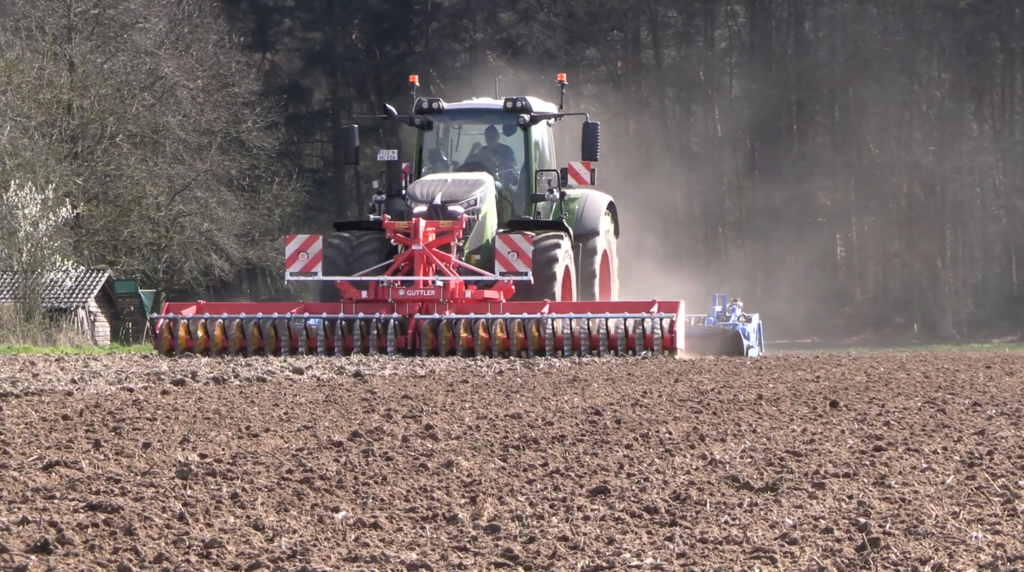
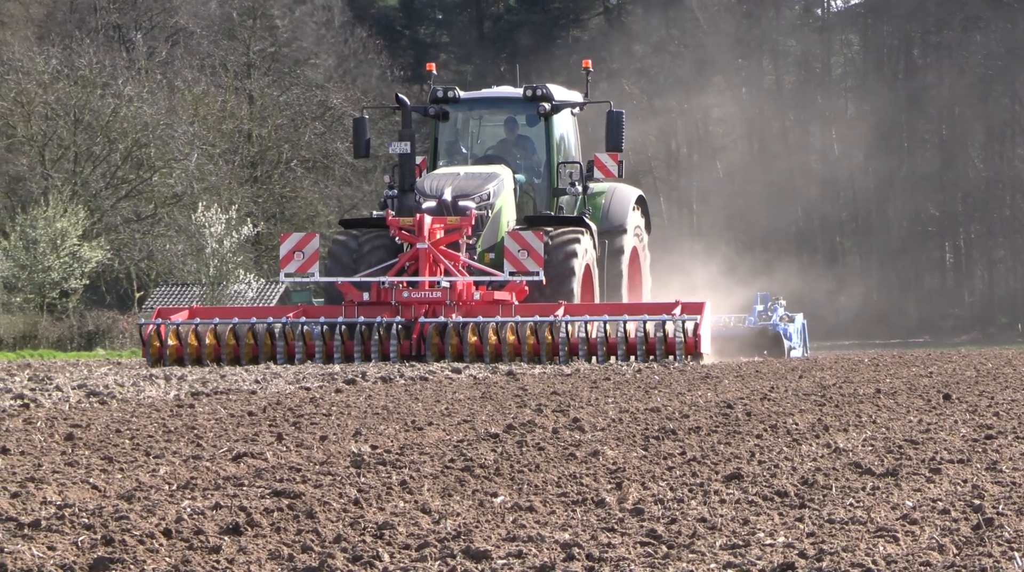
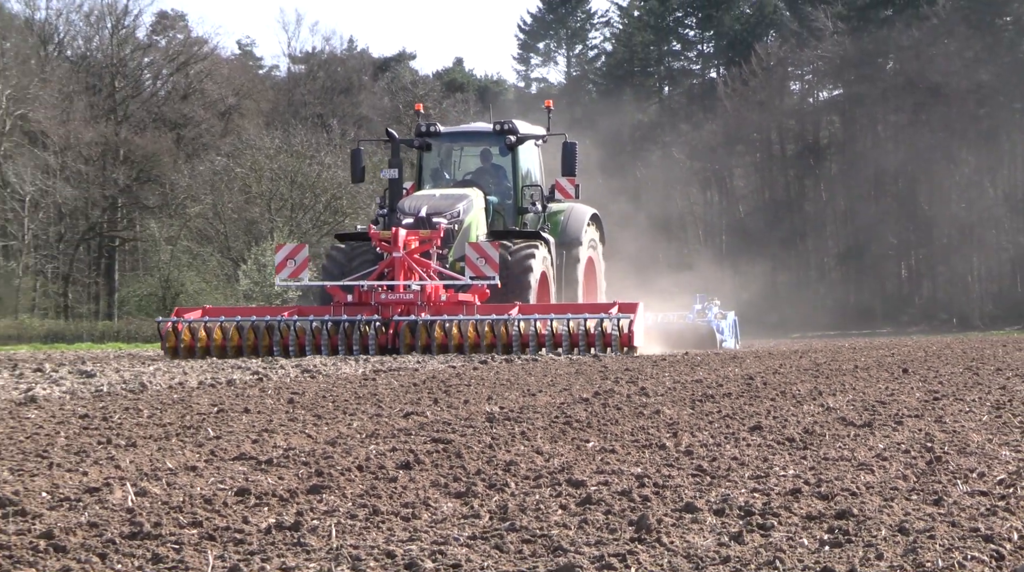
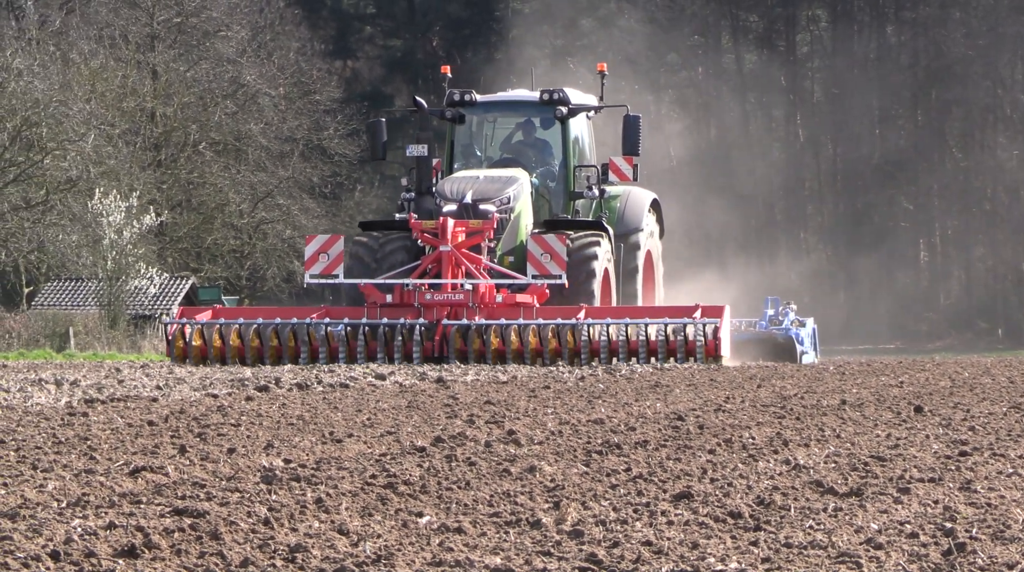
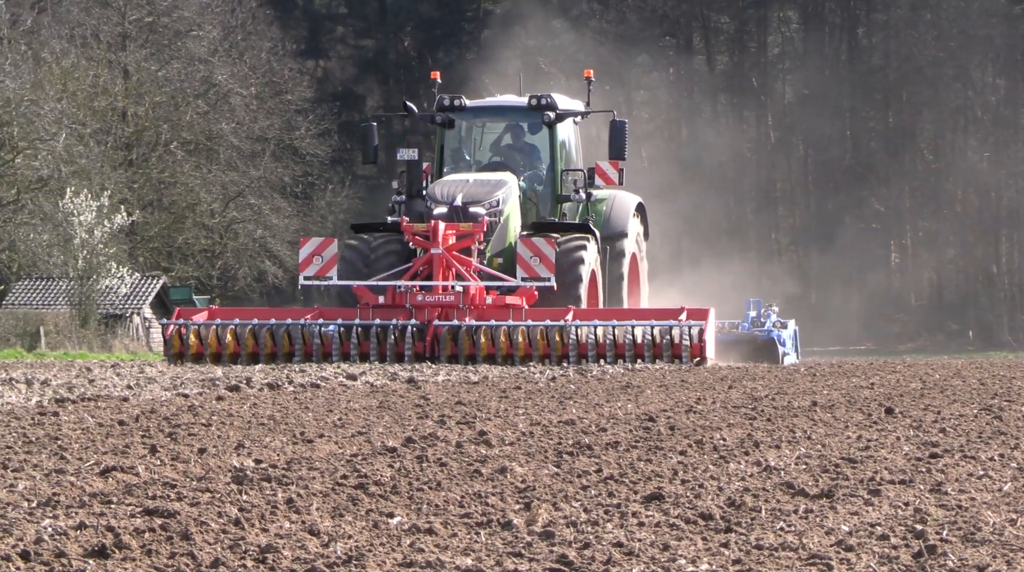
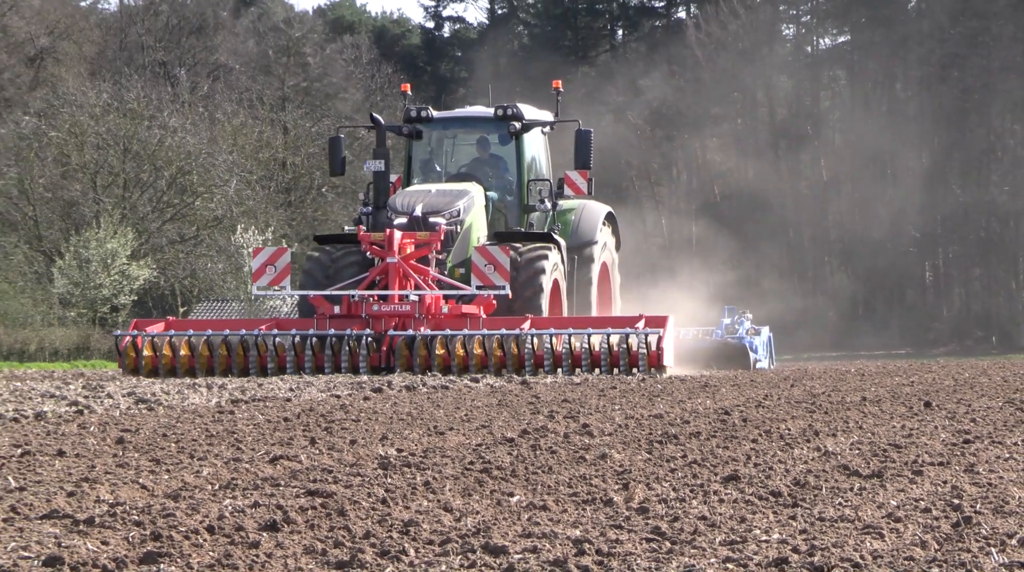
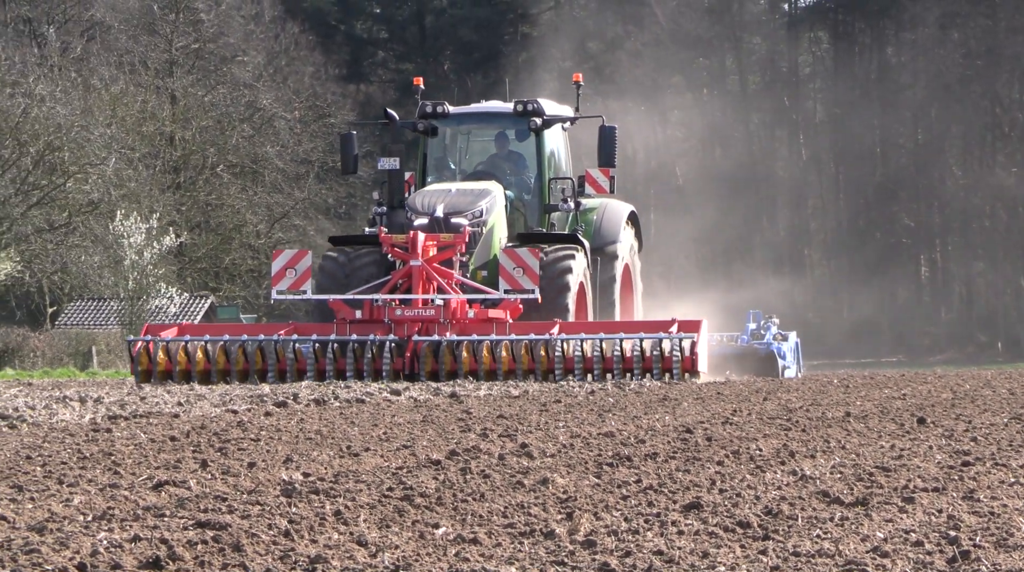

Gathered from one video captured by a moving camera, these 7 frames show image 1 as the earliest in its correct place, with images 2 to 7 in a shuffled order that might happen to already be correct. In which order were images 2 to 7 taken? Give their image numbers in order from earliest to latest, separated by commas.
5, 4, 7, 2, 6, 3
